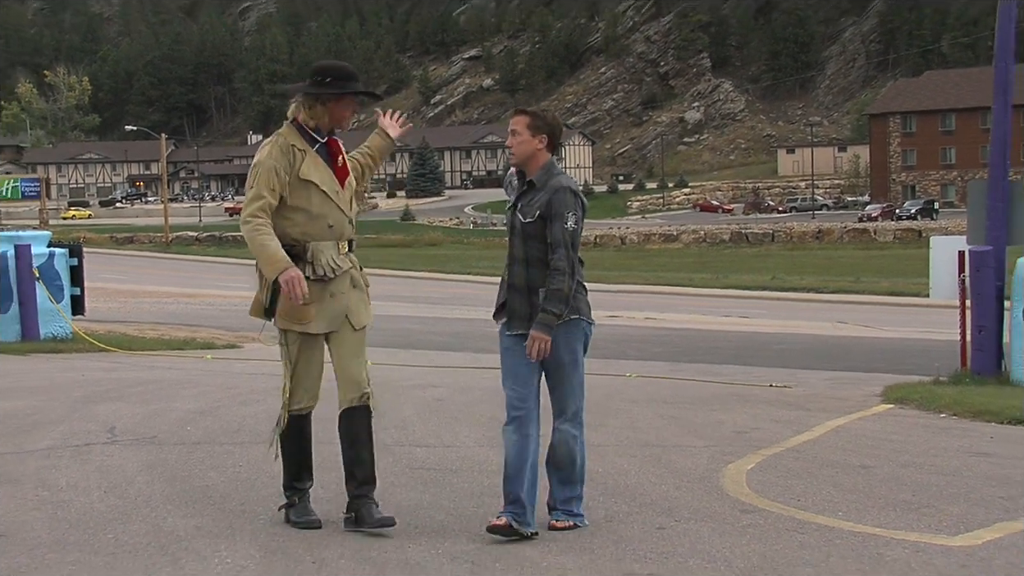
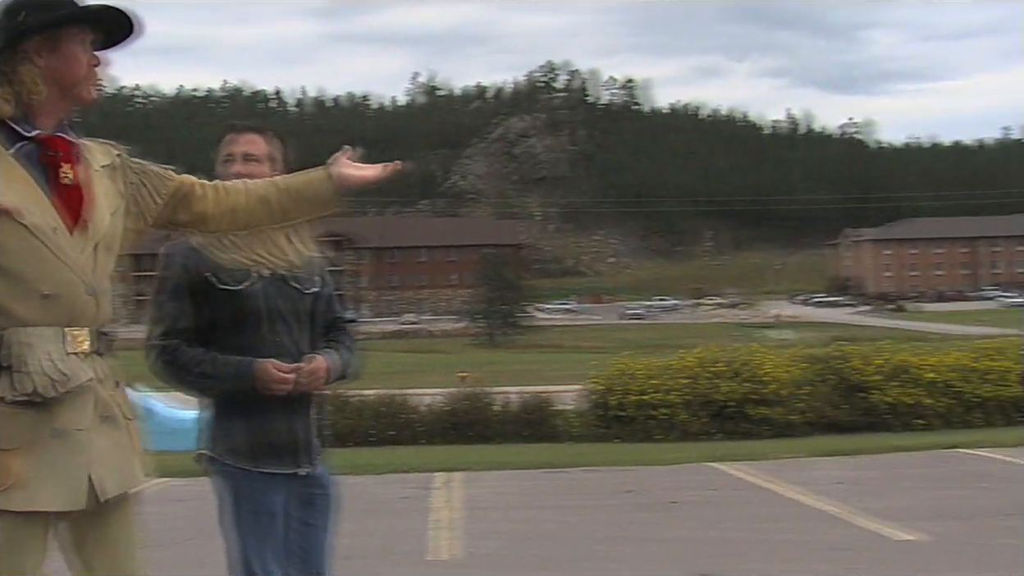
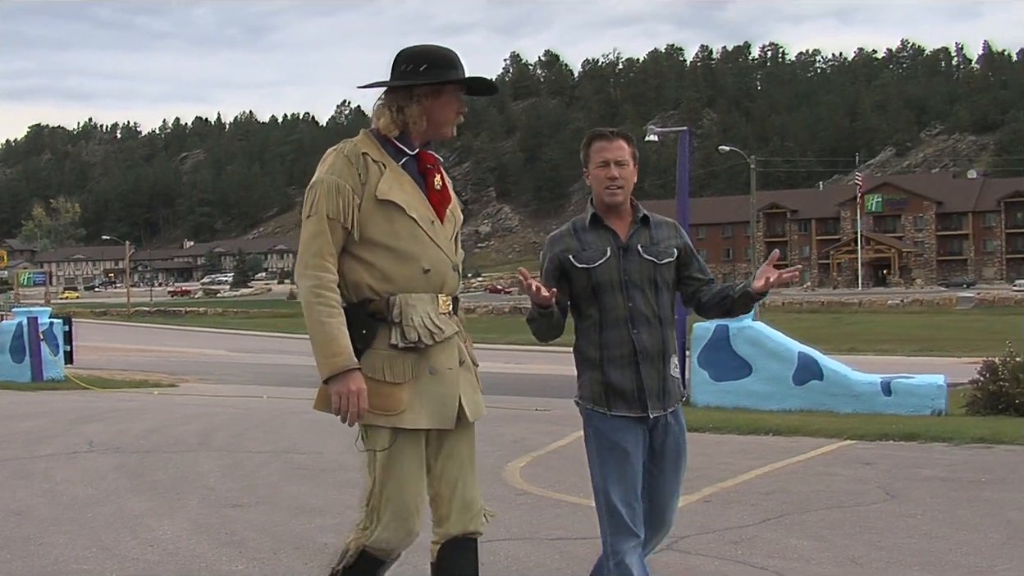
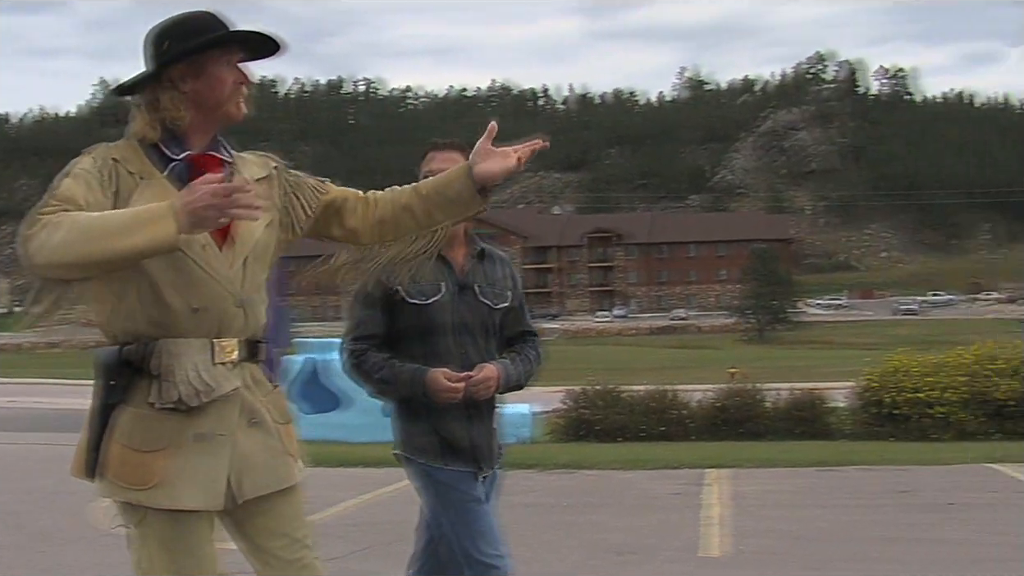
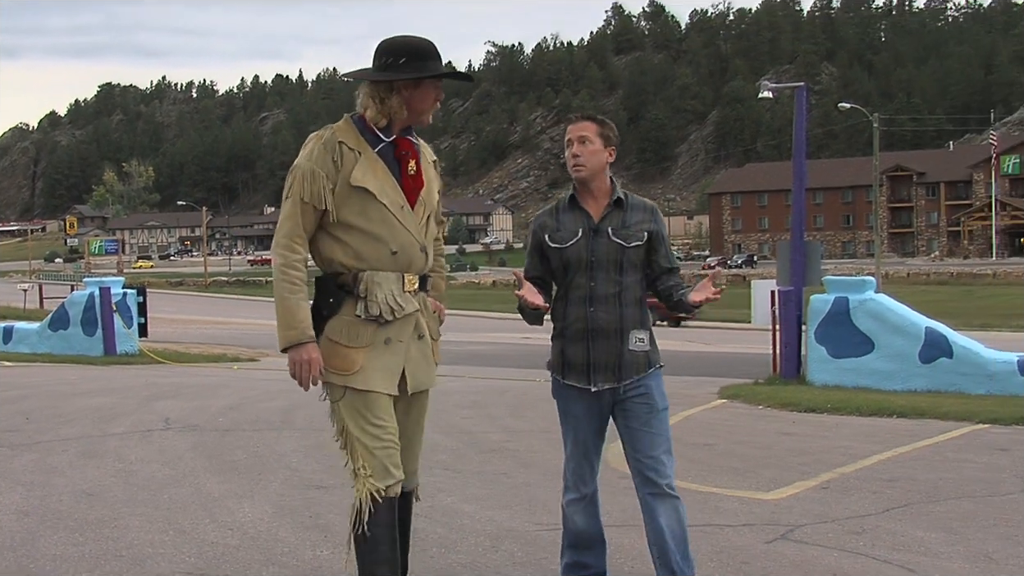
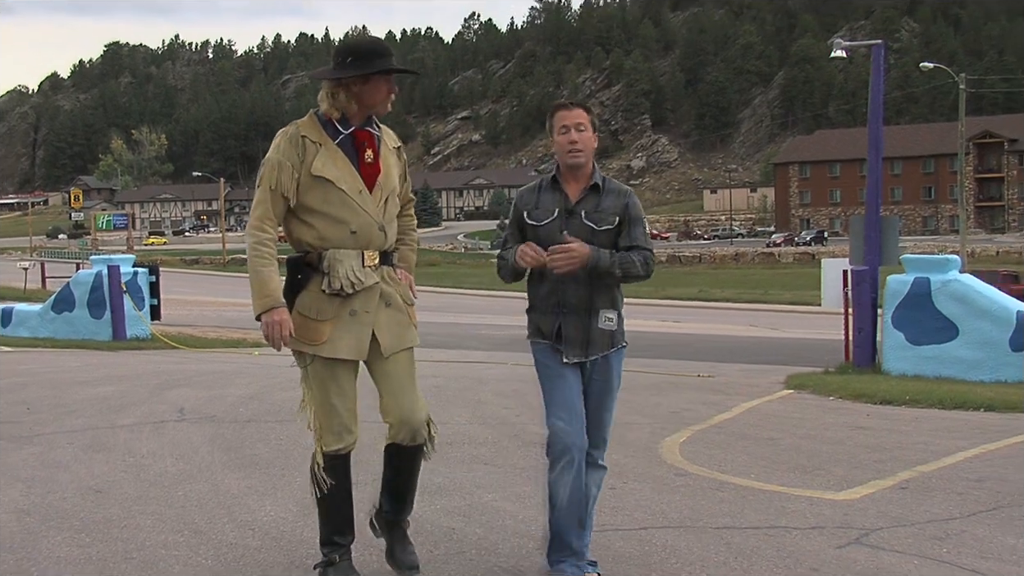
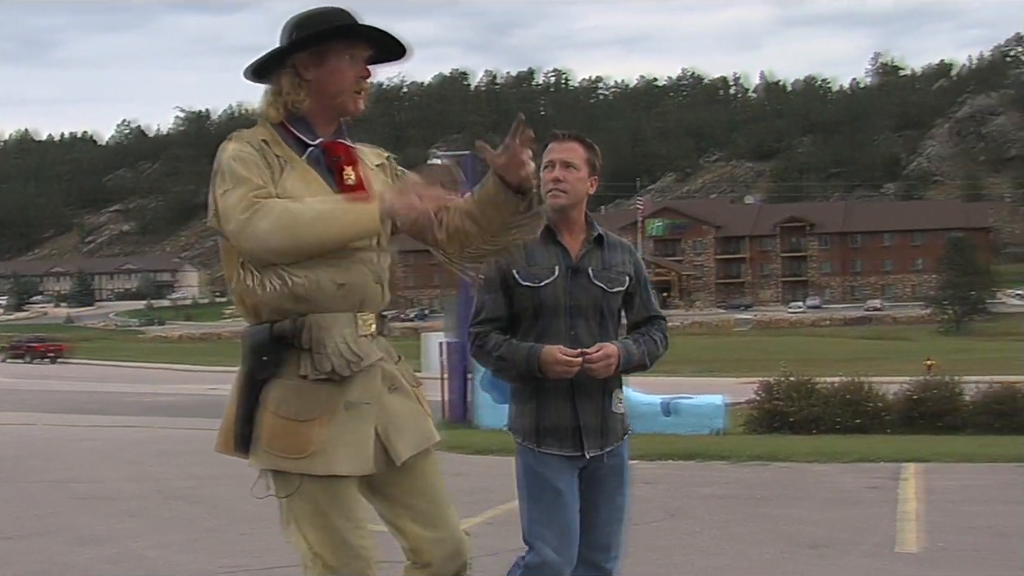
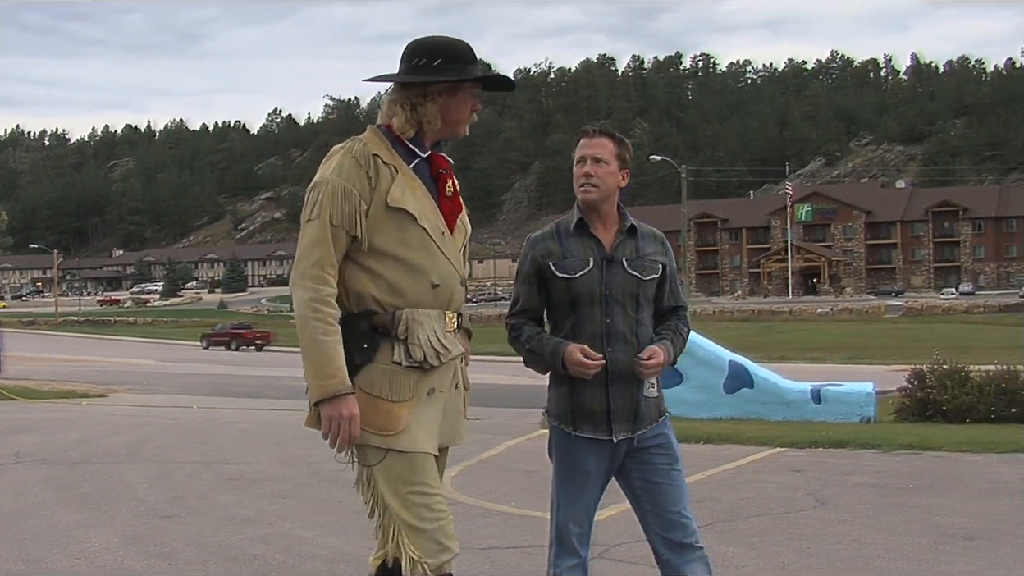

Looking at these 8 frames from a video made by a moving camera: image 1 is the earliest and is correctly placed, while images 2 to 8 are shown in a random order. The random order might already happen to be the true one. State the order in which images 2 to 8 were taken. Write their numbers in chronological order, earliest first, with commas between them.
6, 5, 3, 8, 7, 4, 2
